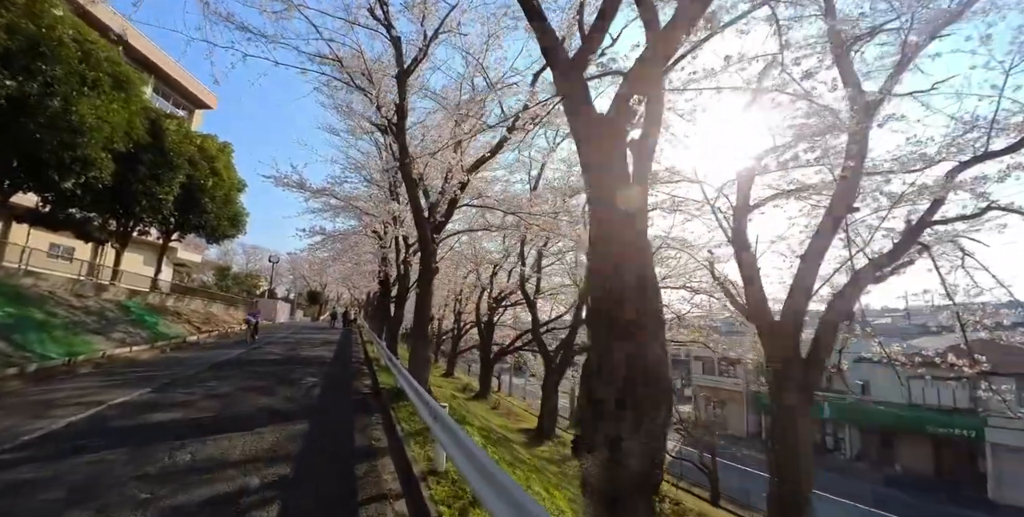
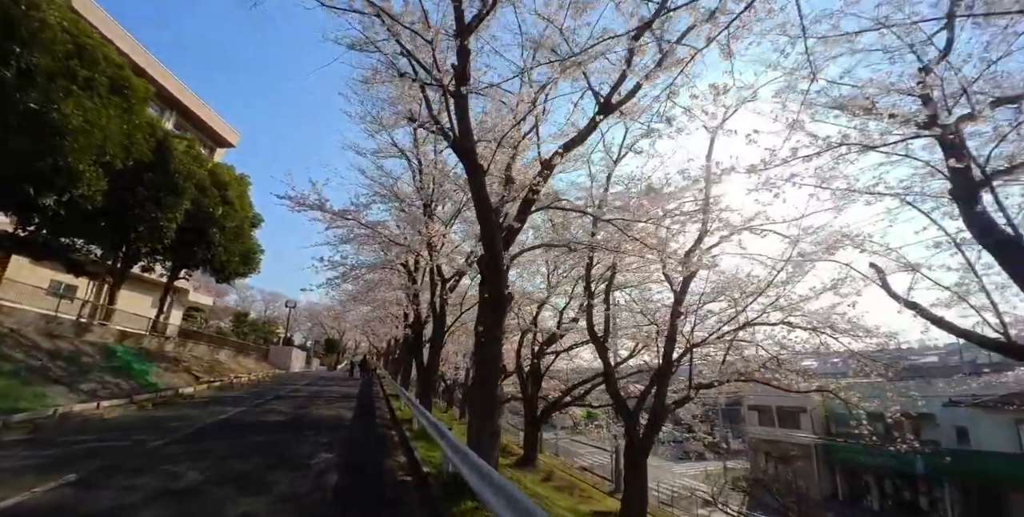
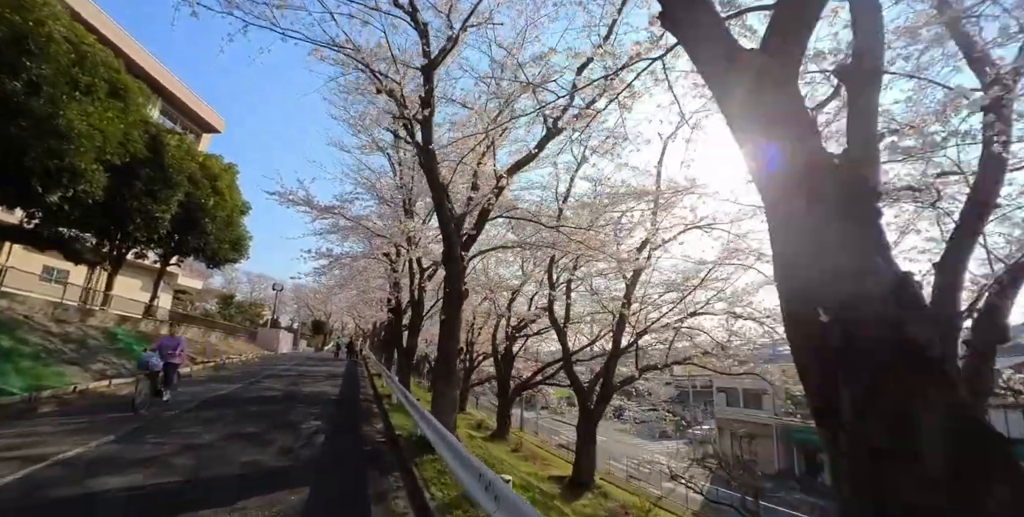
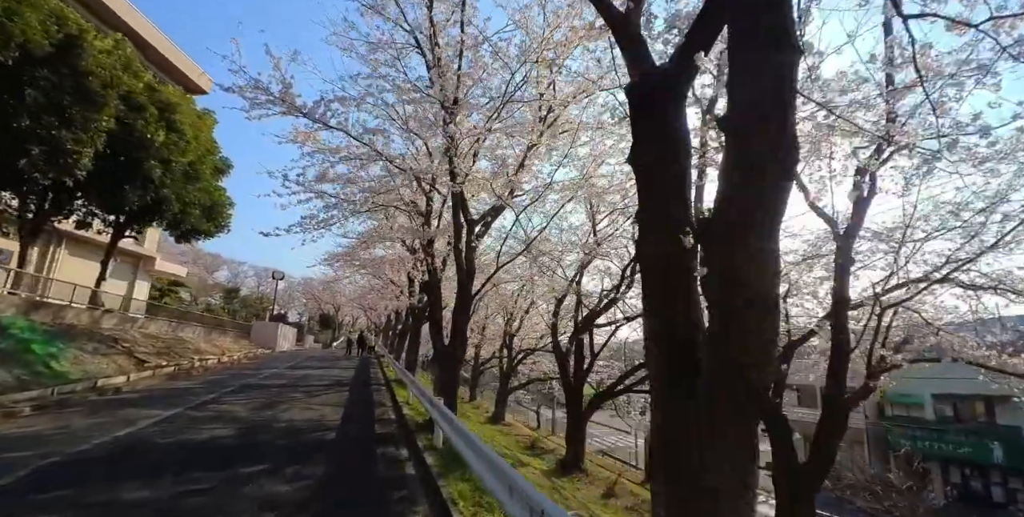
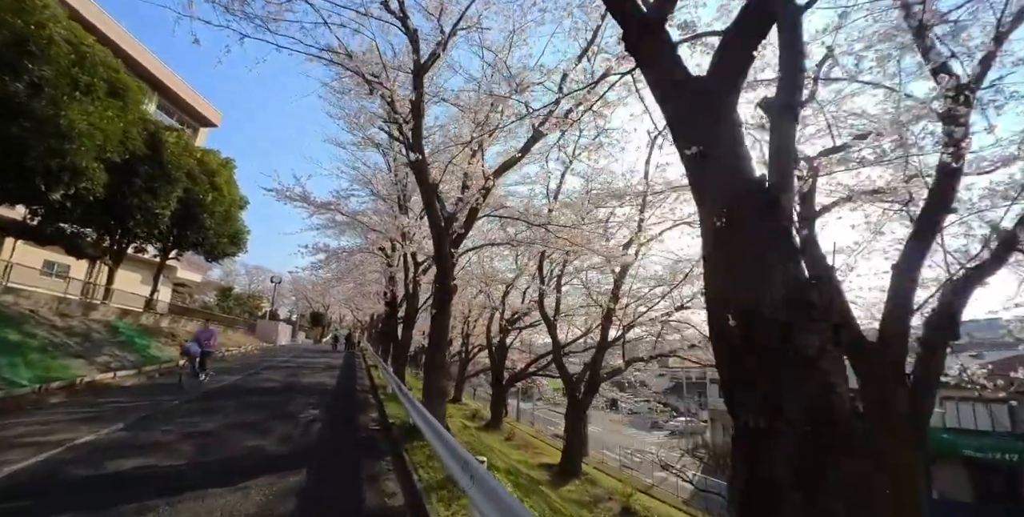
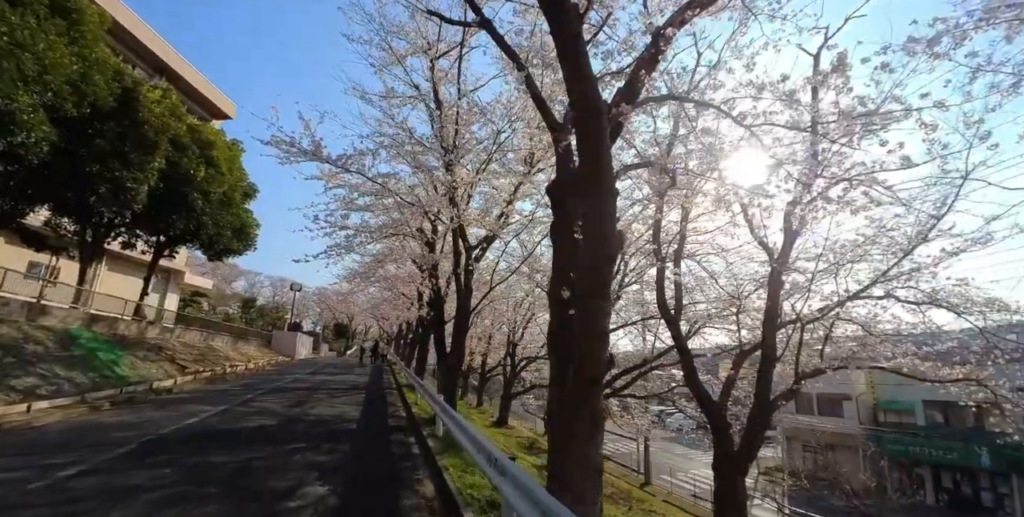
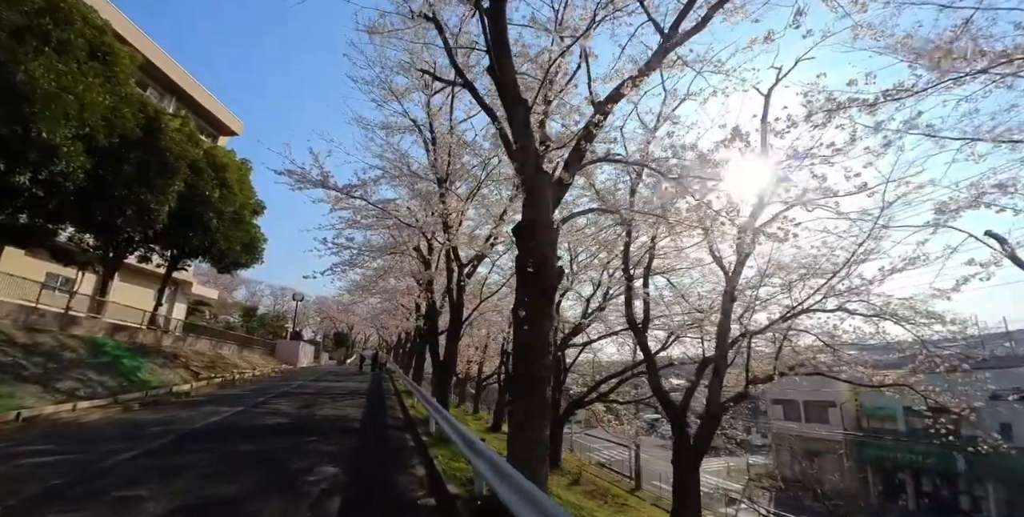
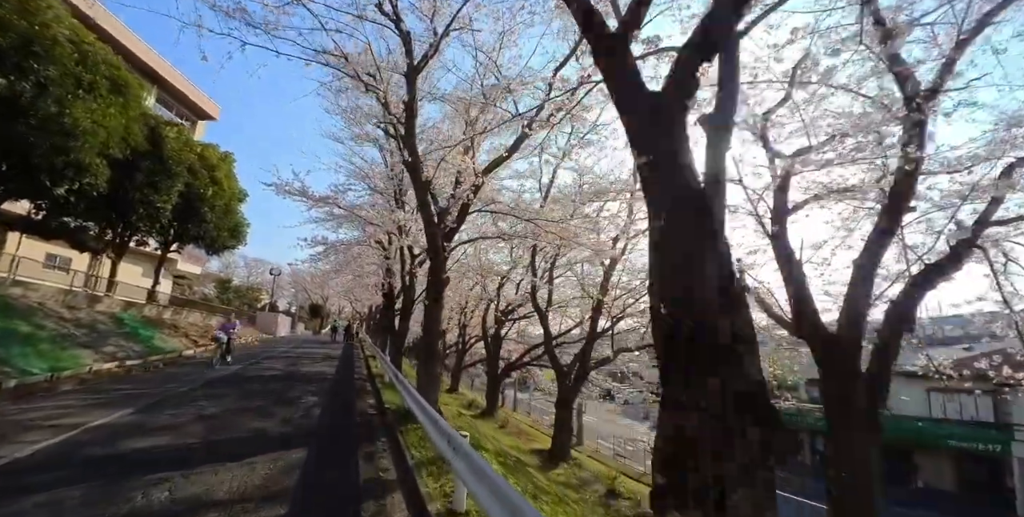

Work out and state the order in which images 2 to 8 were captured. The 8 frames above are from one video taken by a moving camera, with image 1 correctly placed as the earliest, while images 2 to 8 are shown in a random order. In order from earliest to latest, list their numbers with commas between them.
8, 5, 3, 2, 7, 6, 4
